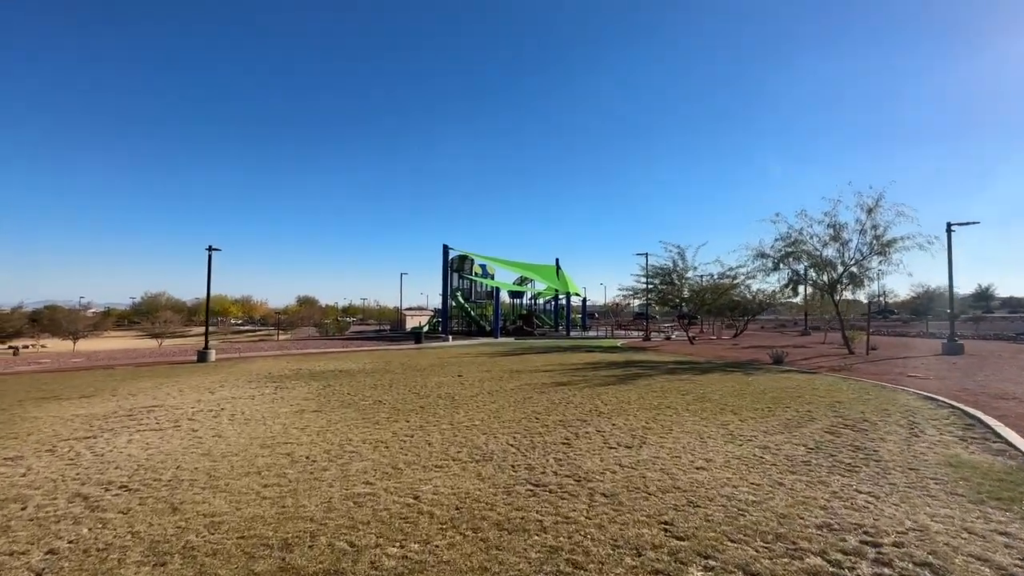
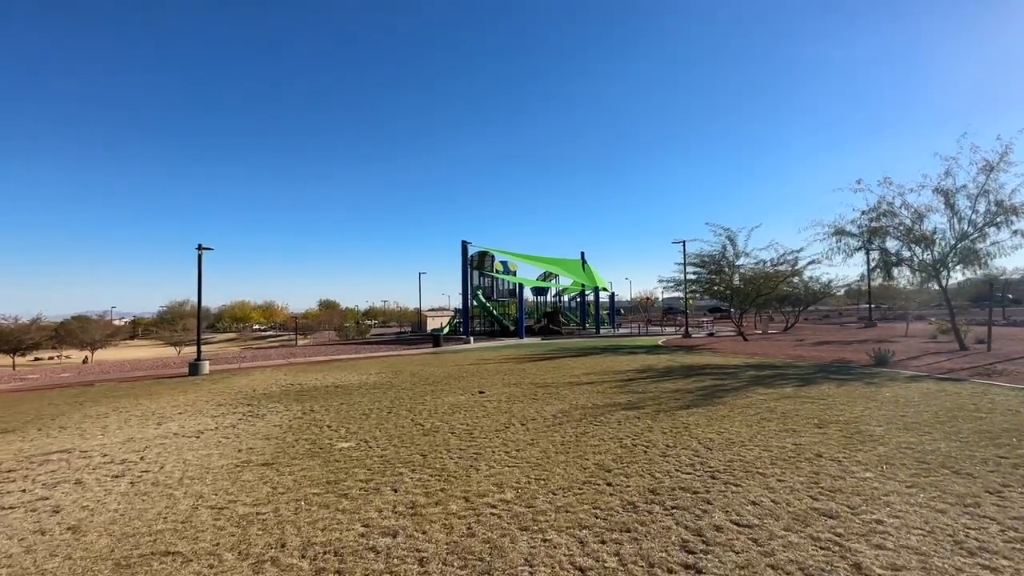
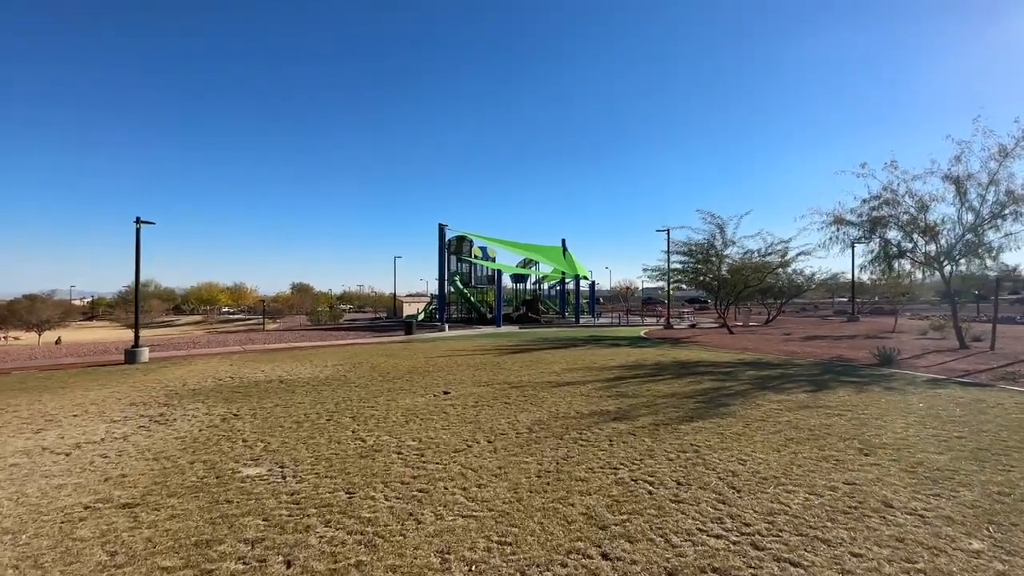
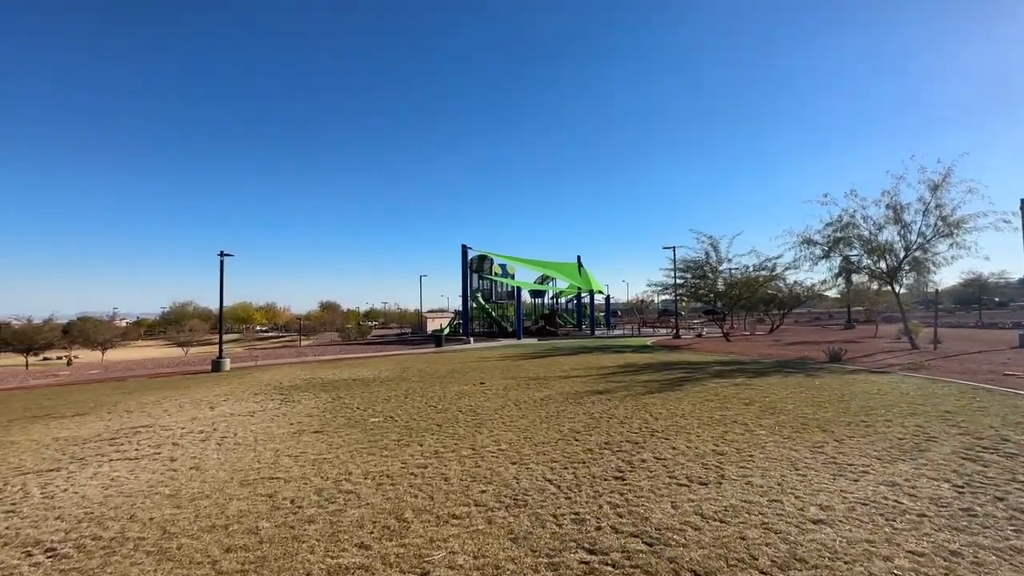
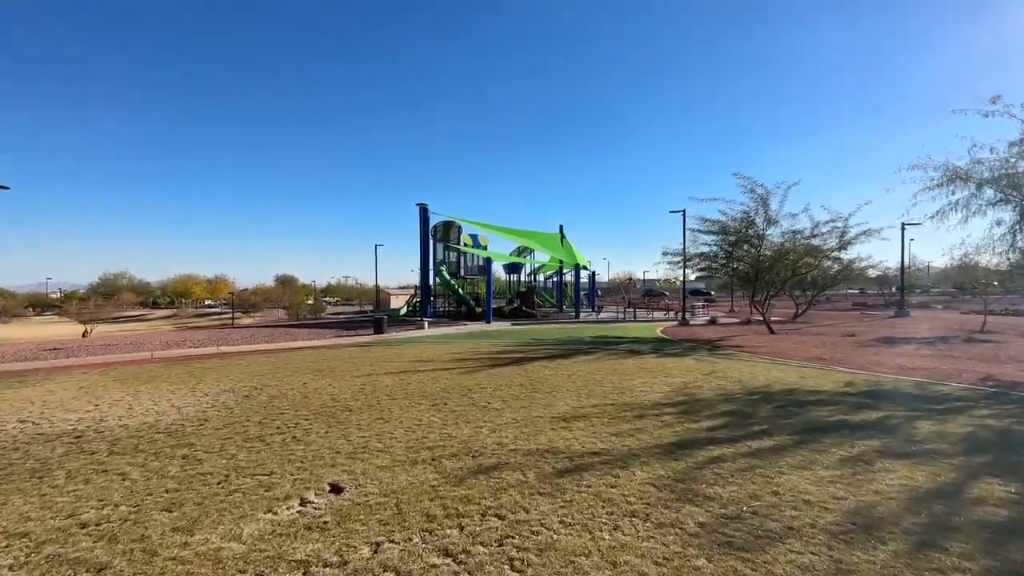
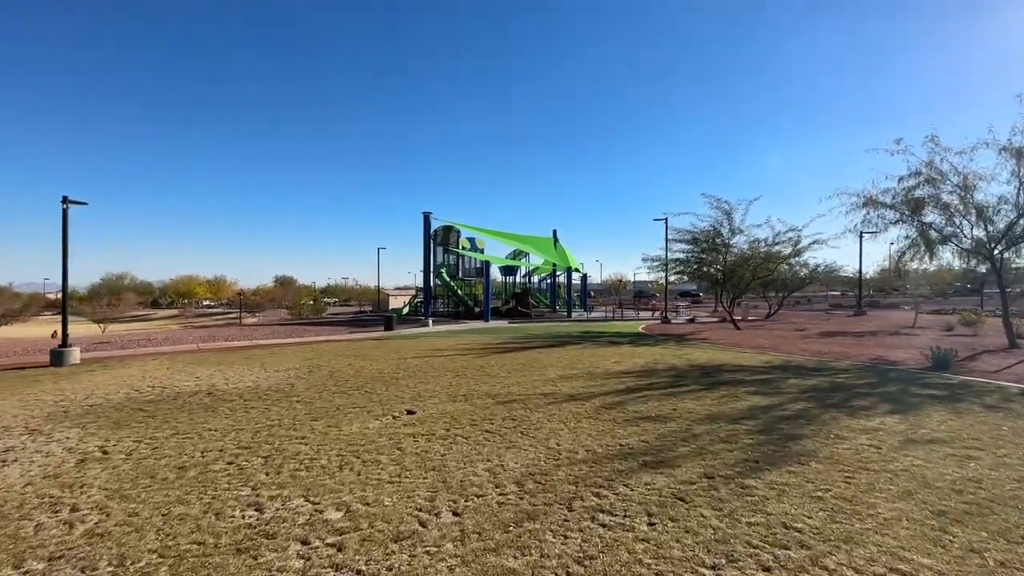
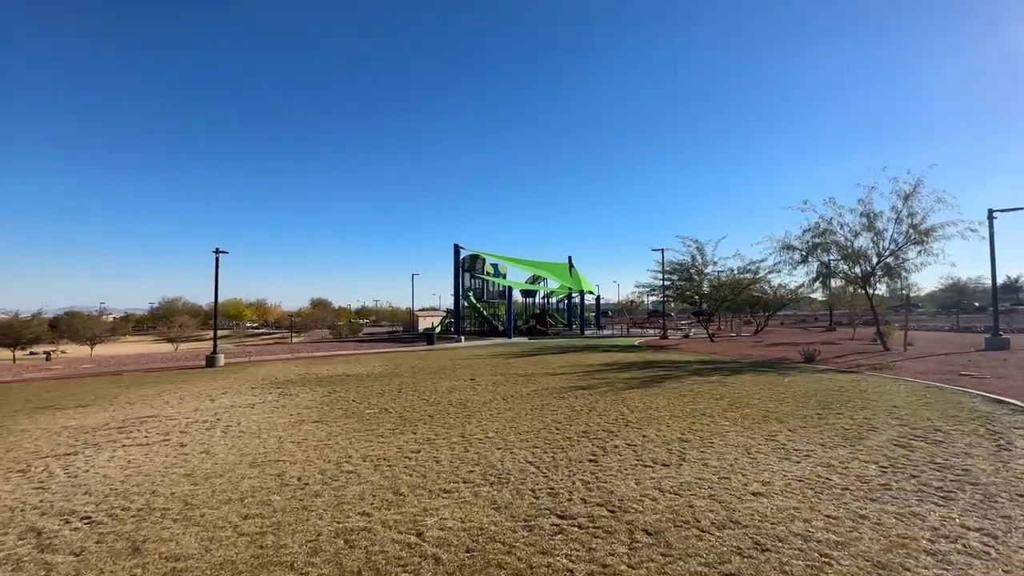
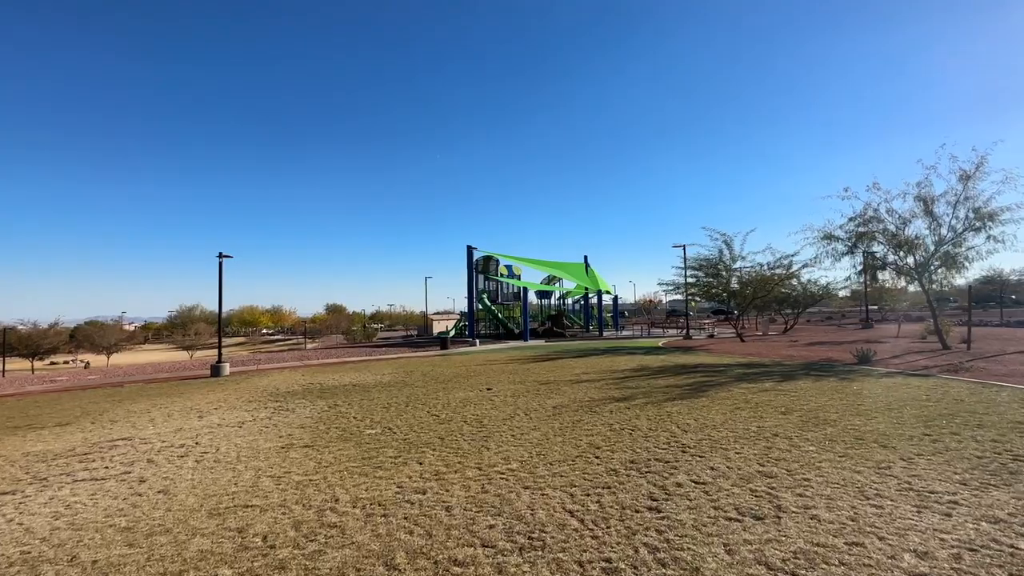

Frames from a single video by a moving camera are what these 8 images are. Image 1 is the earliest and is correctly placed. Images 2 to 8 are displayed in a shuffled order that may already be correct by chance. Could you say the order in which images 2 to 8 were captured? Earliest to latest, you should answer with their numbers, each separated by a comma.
7, 4, 8, 2, 3, 6, 5
